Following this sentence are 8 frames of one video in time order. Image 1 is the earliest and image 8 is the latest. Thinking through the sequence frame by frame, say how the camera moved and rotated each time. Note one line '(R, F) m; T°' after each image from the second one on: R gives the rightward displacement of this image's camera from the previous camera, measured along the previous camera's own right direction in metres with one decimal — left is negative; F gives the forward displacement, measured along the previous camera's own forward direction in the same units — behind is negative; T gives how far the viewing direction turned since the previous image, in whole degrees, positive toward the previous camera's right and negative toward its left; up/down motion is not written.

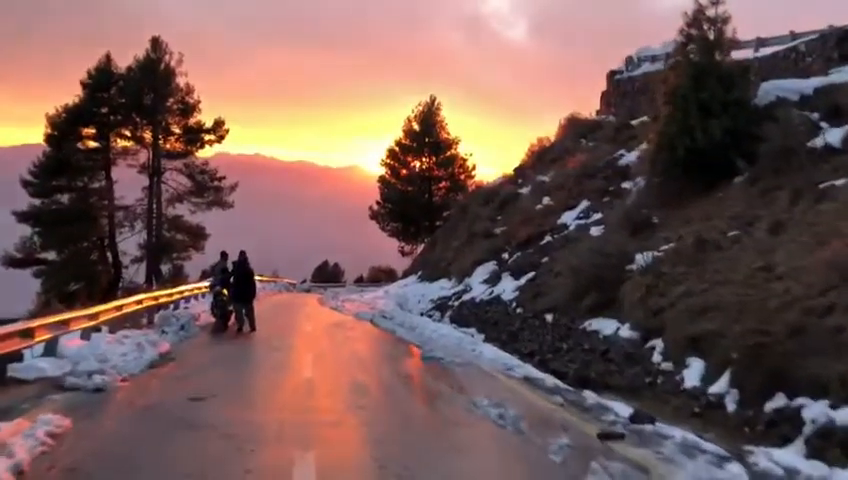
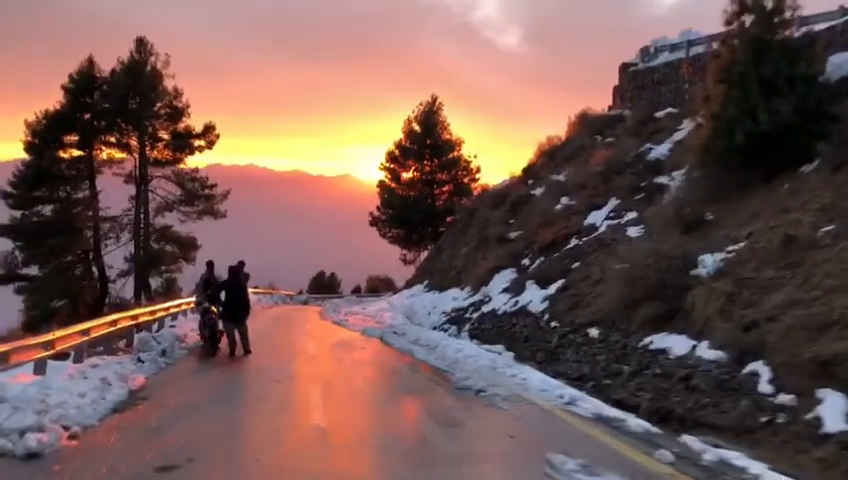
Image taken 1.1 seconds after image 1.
(-0.5, +2.7) m; 0°
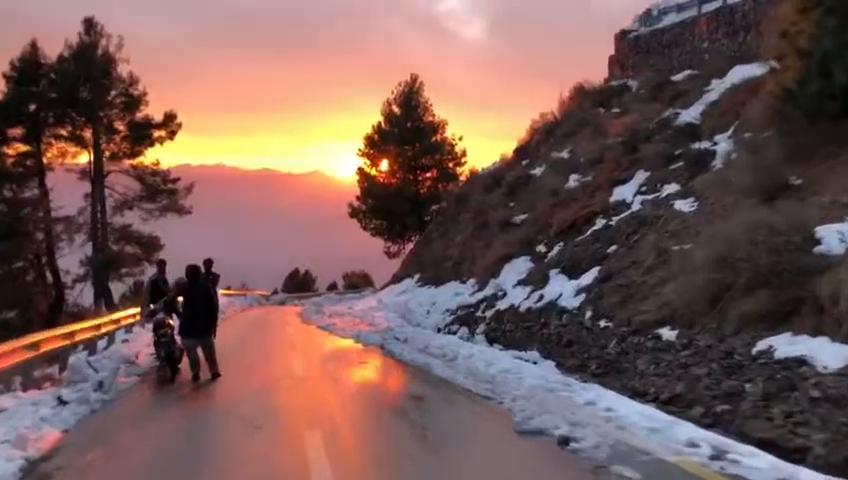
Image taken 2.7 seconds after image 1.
(-0.7, +3.8) m; +2°
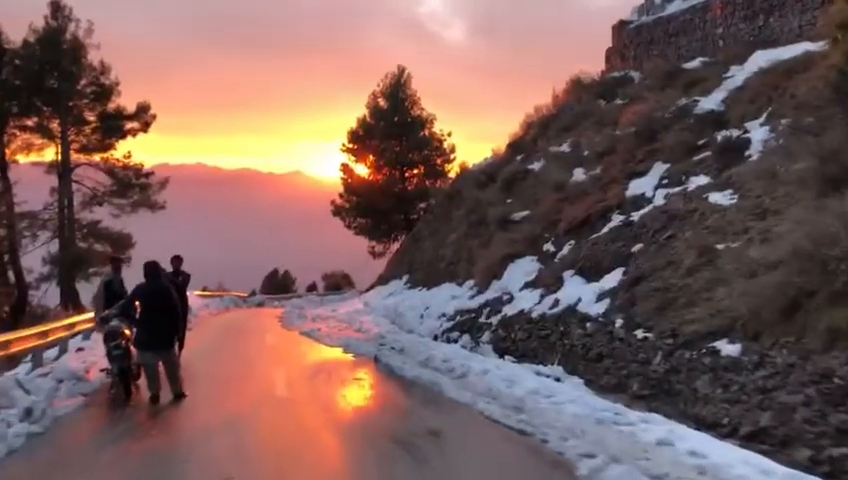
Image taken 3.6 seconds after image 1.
(-0.4, +2.2) m; +1°
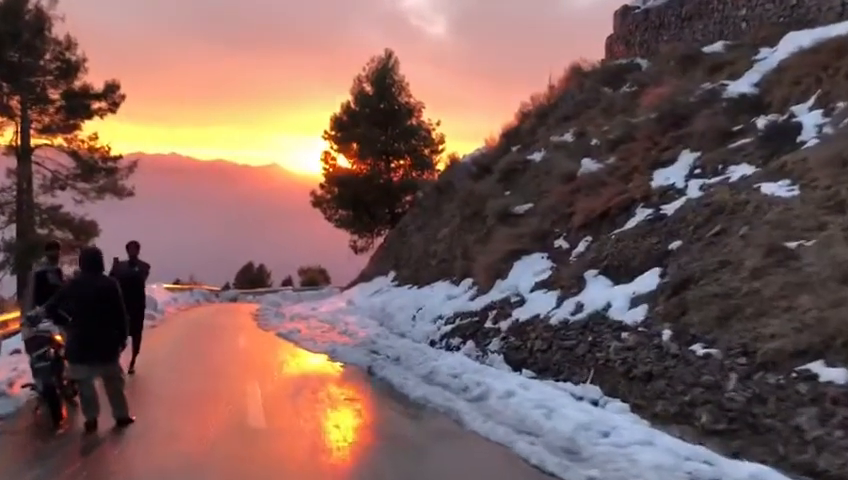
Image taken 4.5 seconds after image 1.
(-0.4, +2.3) m; +2°
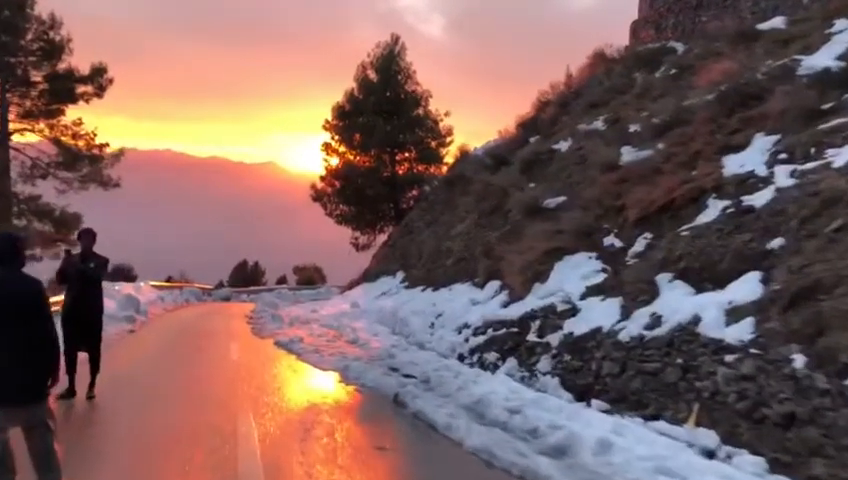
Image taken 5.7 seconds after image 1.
(-0.6, +2.7) m; 0°
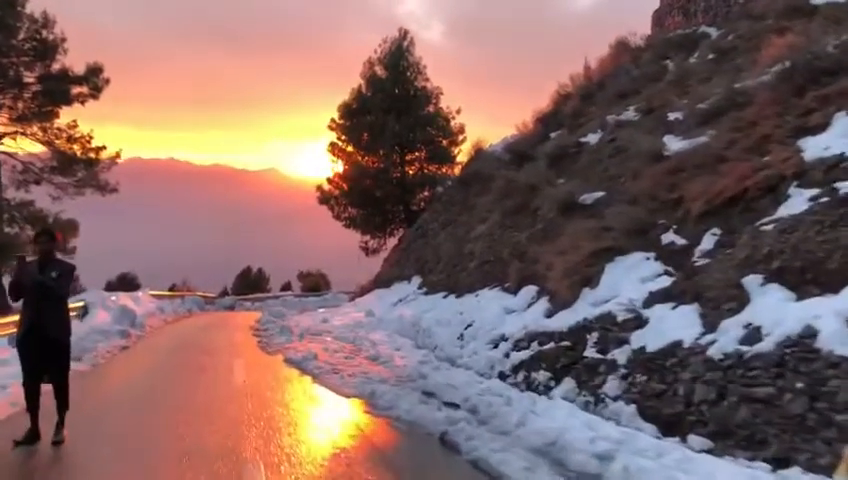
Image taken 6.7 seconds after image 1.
(-0.5, +2.0) m; 0°
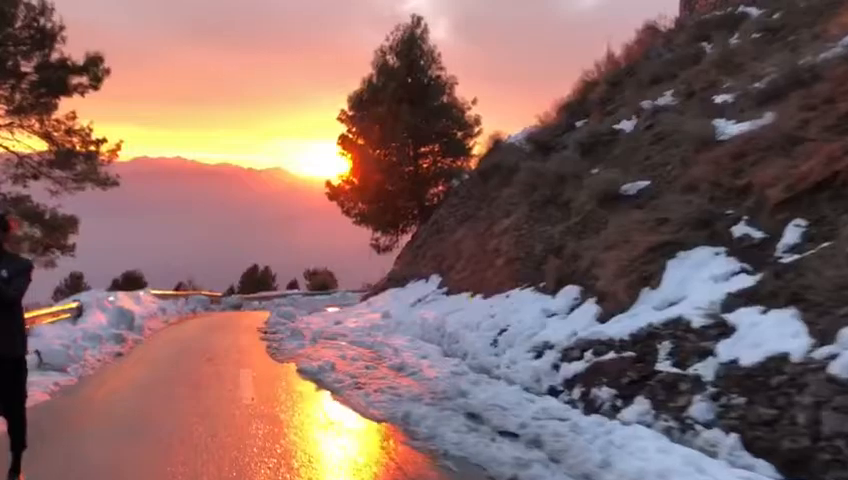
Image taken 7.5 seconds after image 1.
(-0.4, +1.7) m; 0°
